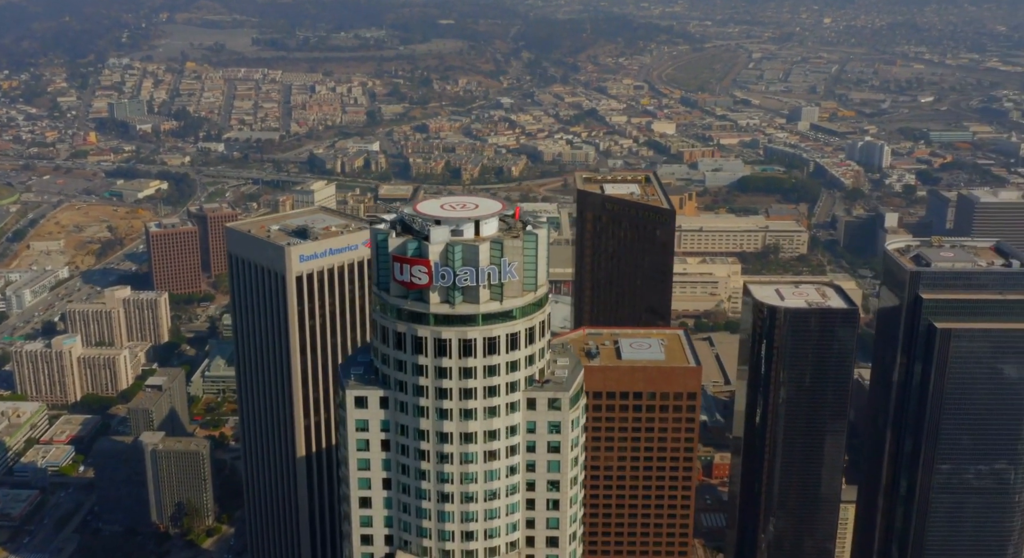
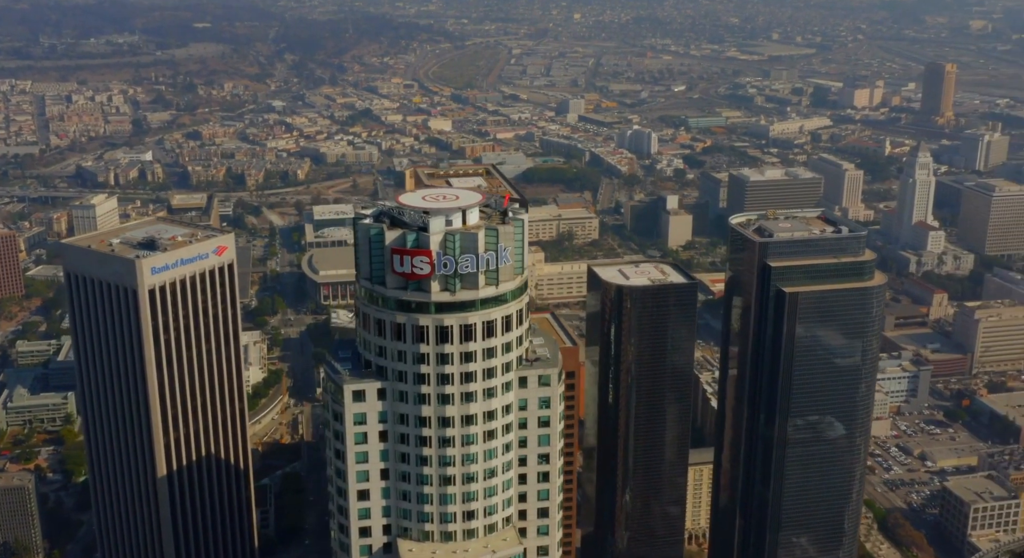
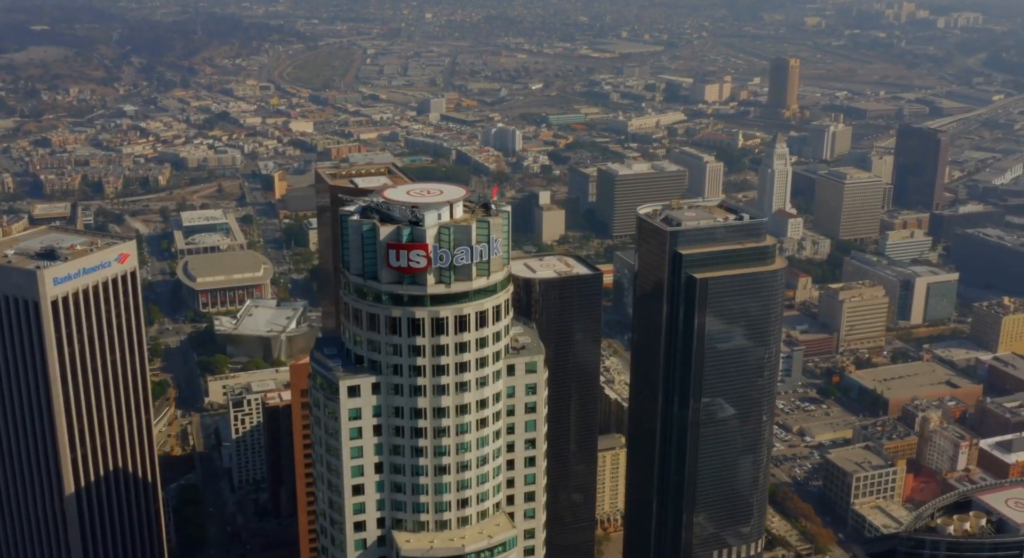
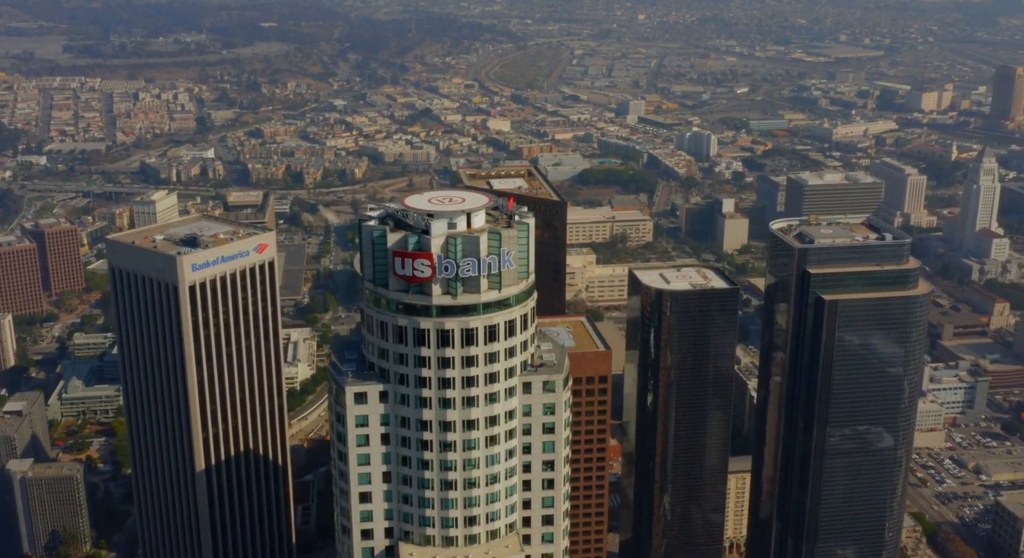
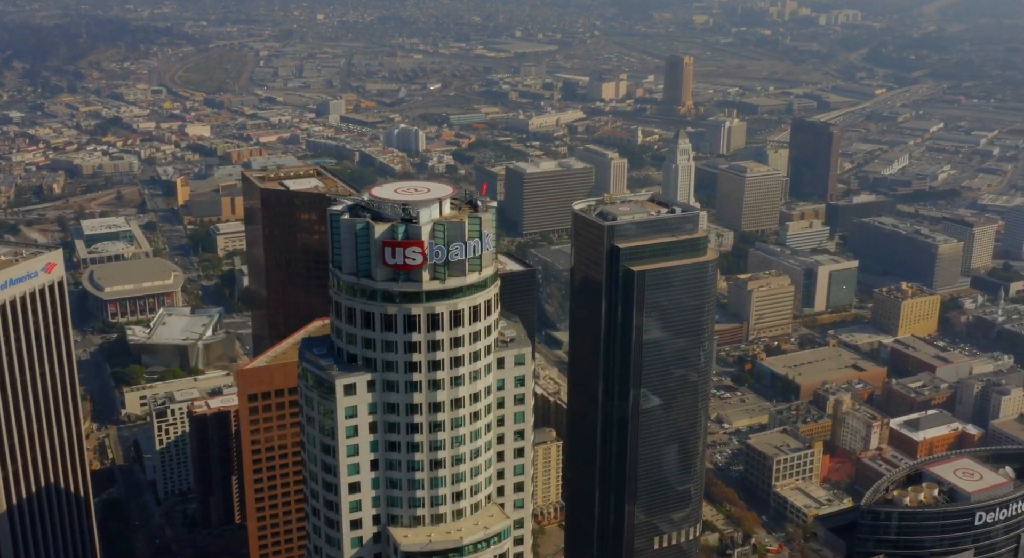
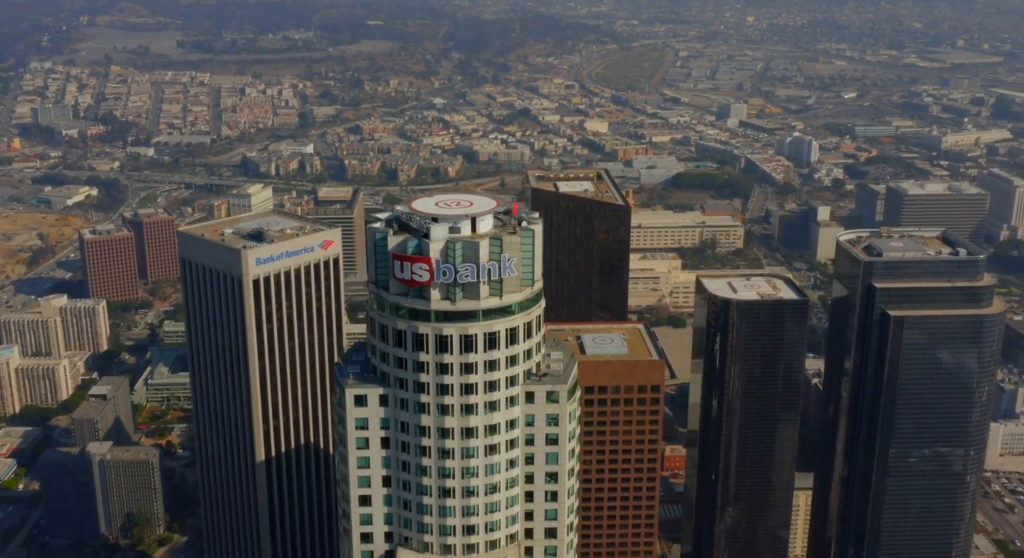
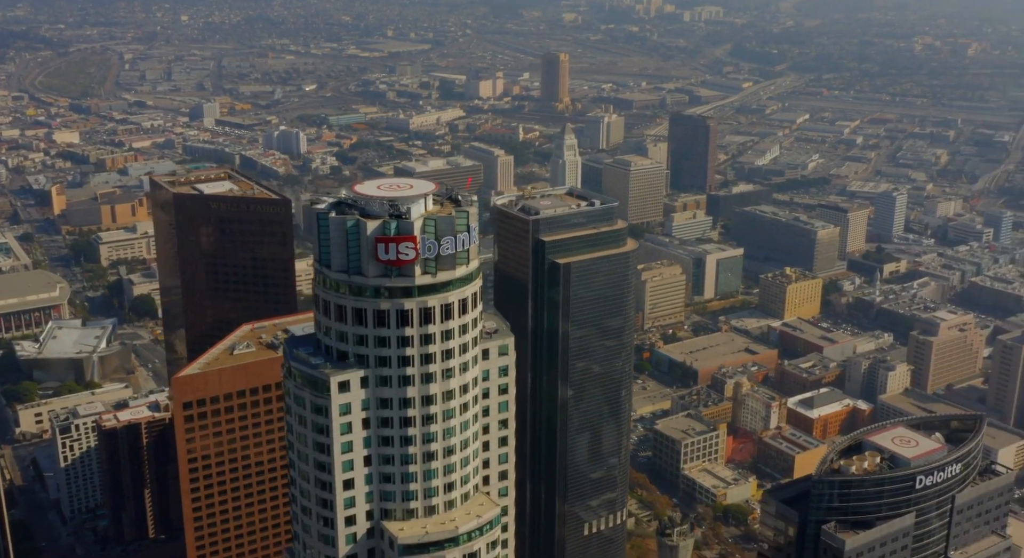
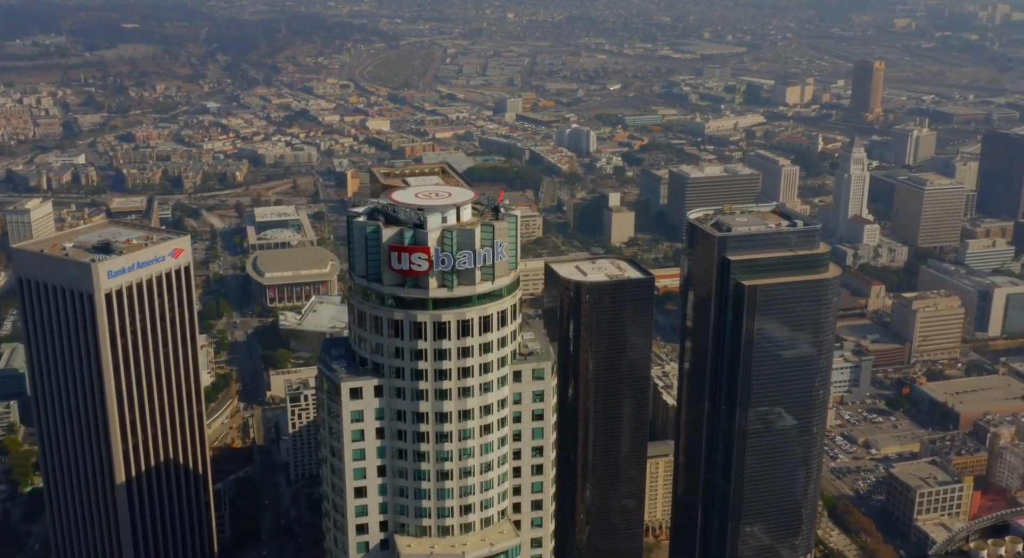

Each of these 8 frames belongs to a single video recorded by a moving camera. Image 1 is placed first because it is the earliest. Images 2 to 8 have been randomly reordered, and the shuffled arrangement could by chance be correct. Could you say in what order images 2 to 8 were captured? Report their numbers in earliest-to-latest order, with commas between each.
6, 4, 2, 8, 3, 5, 7
